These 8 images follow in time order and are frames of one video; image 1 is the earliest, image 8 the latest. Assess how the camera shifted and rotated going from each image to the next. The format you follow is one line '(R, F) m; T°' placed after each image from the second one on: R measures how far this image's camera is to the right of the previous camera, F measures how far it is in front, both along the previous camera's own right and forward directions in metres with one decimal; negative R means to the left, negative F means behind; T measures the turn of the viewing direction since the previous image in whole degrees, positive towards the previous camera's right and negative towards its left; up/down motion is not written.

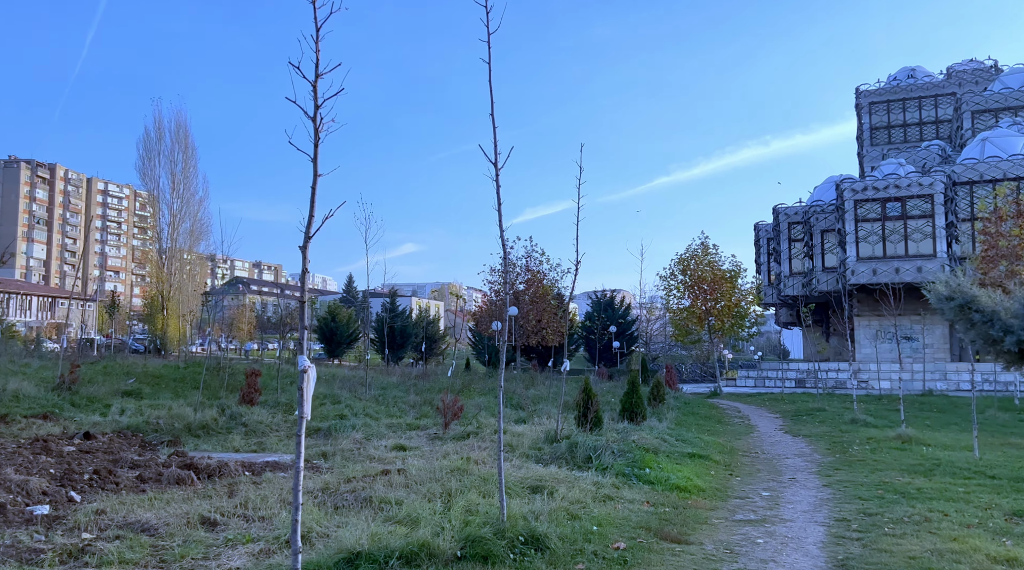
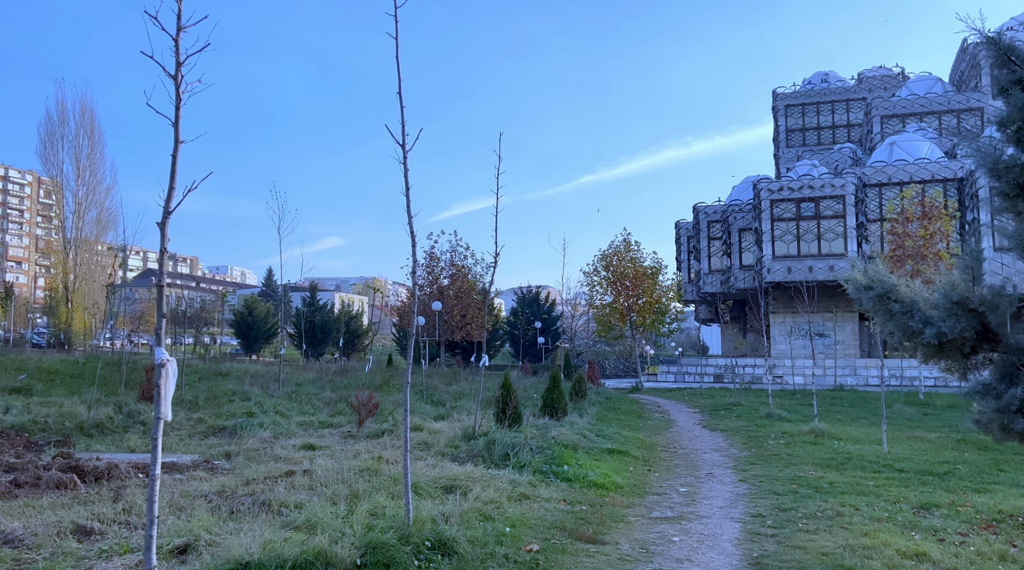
(+0.1, +0.2) m; +5°
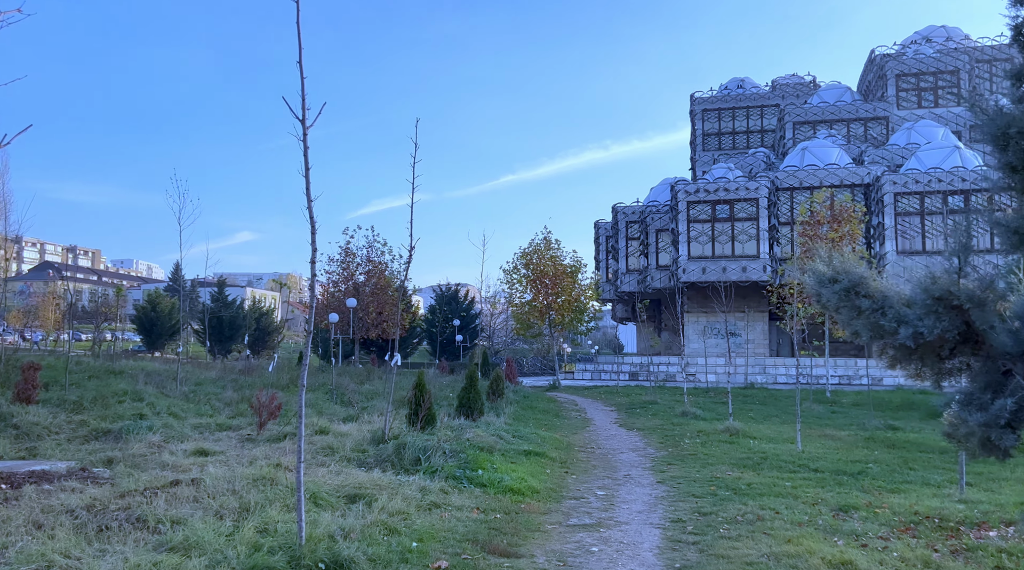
(0.0, +0.3) m; +5°
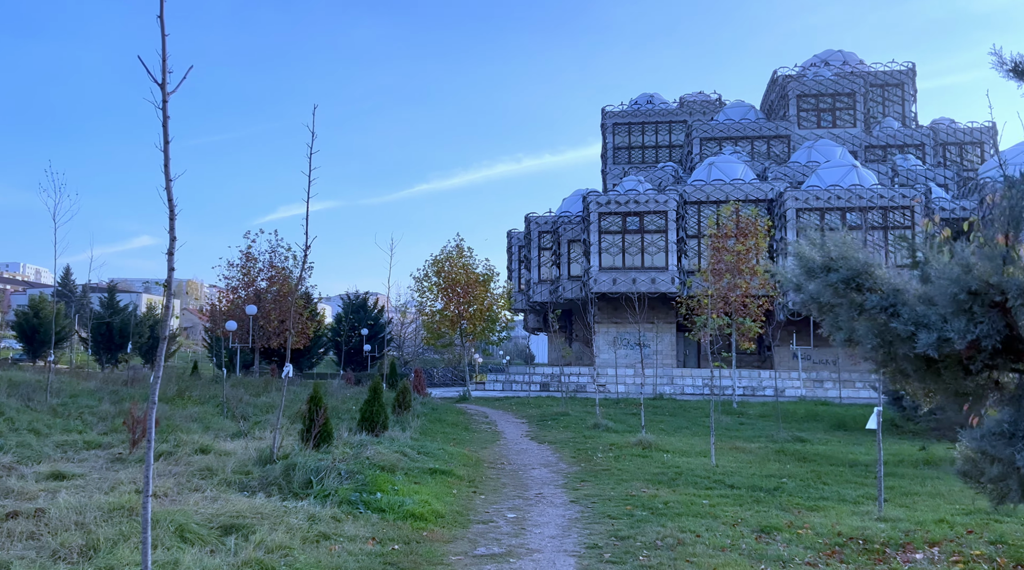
(0.0, +0.5) m; +5°
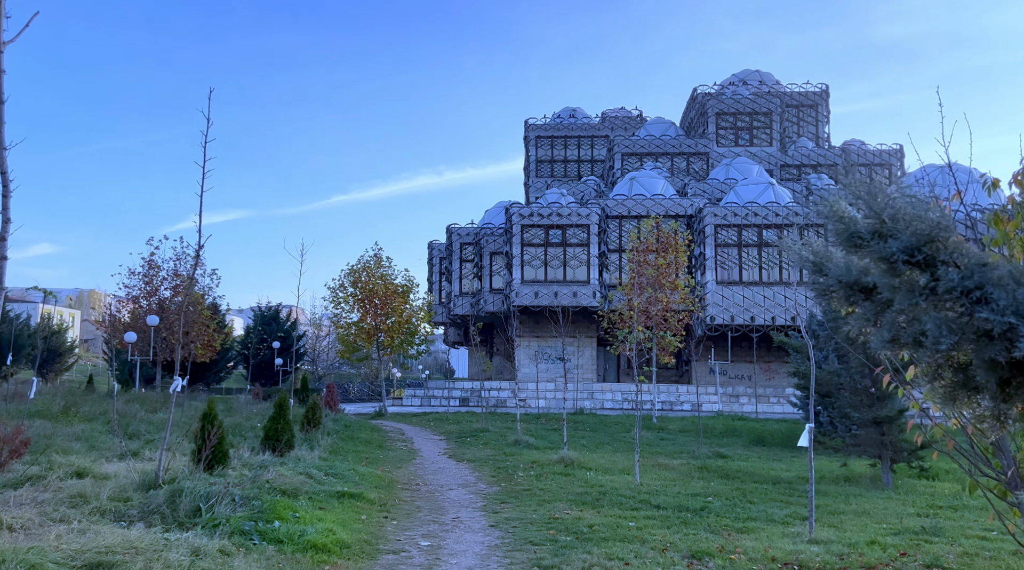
(0.0, +0.5) m; +5°
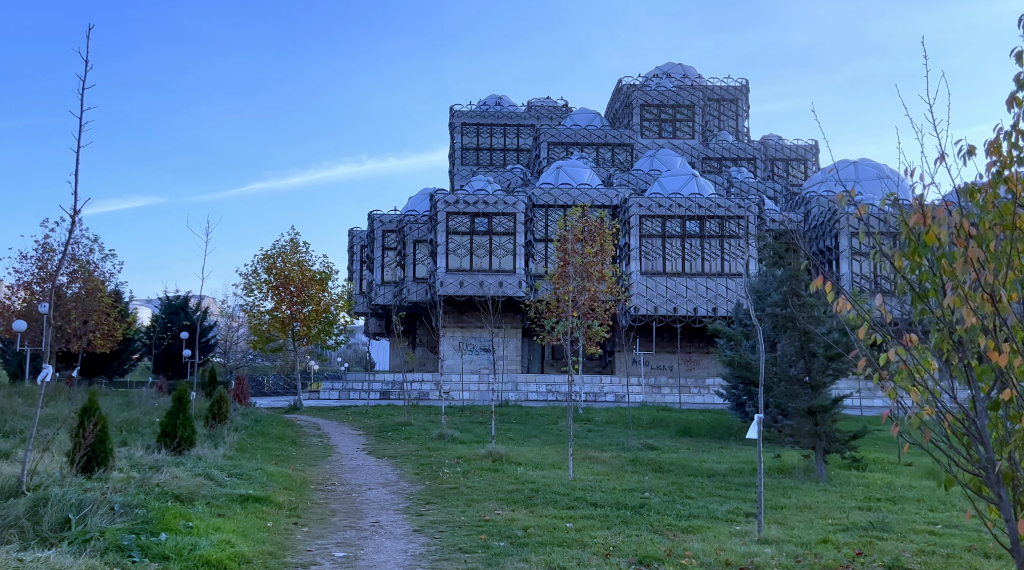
(0.0, +0.7) m; +5°
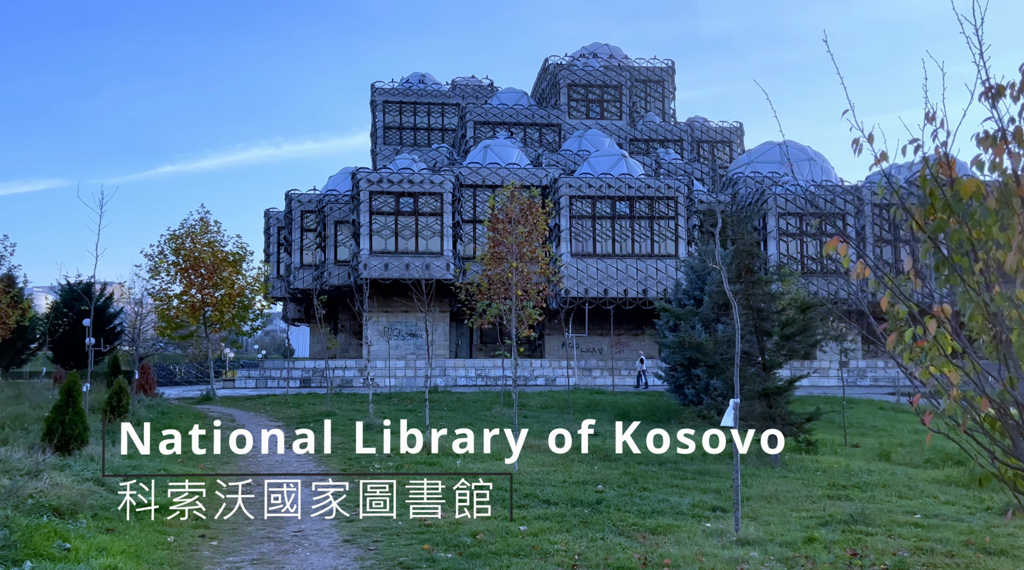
(-0.1, +0.9) m; +5°
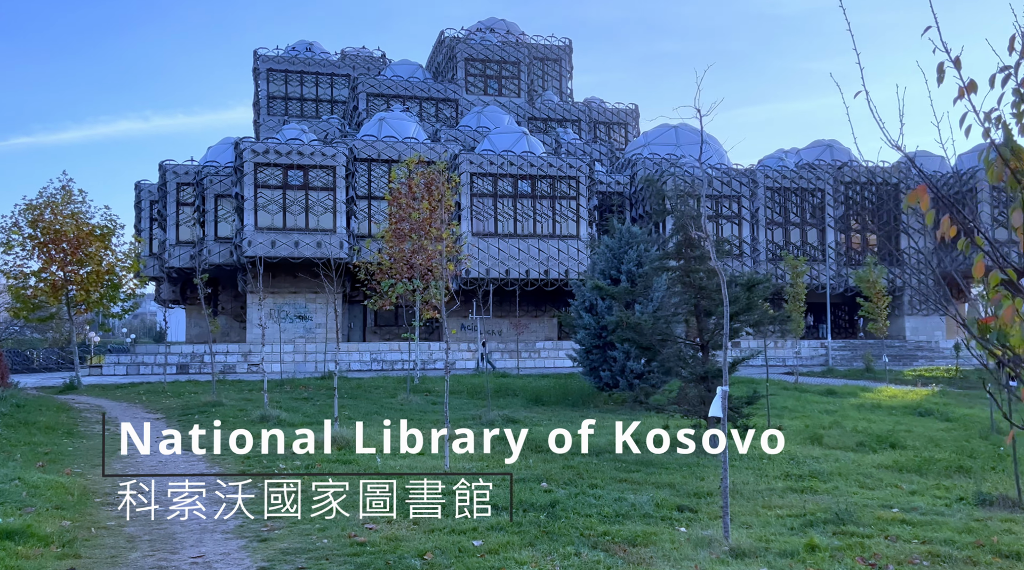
(-0.3, +1.1) m; +7°
